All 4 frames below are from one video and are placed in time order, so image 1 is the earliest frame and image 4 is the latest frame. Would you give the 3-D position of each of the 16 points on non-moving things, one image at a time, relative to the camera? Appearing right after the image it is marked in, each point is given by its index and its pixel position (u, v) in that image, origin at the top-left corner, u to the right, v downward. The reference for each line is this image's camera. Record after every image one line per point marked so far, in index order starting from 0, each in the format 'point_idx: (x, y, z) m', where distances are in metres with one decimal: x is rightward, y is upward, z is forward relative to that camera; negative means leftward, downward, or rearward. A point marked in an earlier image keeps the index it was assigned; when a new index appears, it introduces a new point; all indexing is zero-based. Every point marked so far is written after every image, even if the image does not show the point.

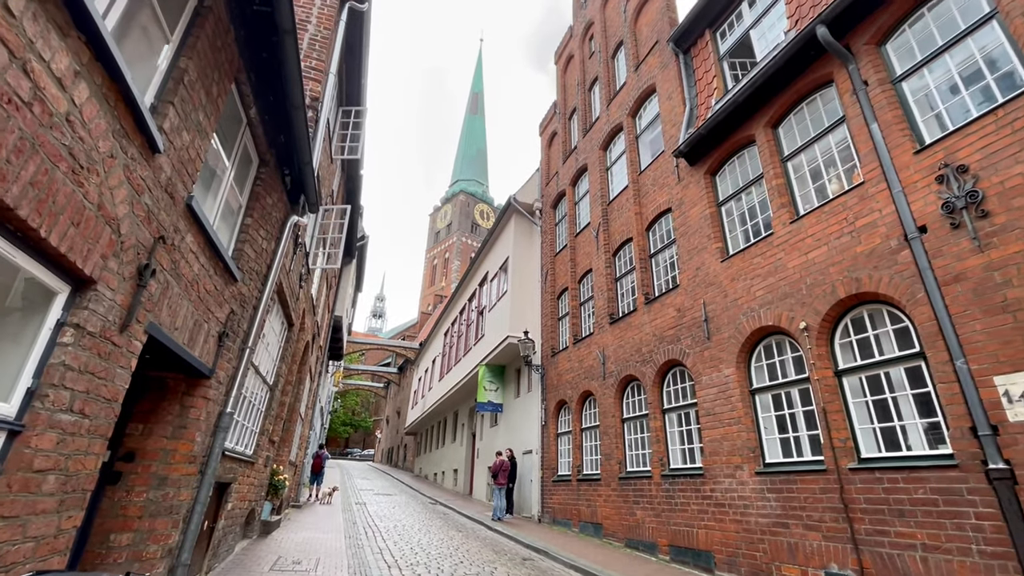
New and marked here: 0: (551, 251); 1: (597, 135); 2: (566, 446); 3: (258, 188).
0: (+1.3, +1.2, +15.7) m
1: (+2.5, +4.6, +14.1) m
2: (+1.4, -4.2, +12.7) m
3: (-2.9, +1.1, +5.4) m
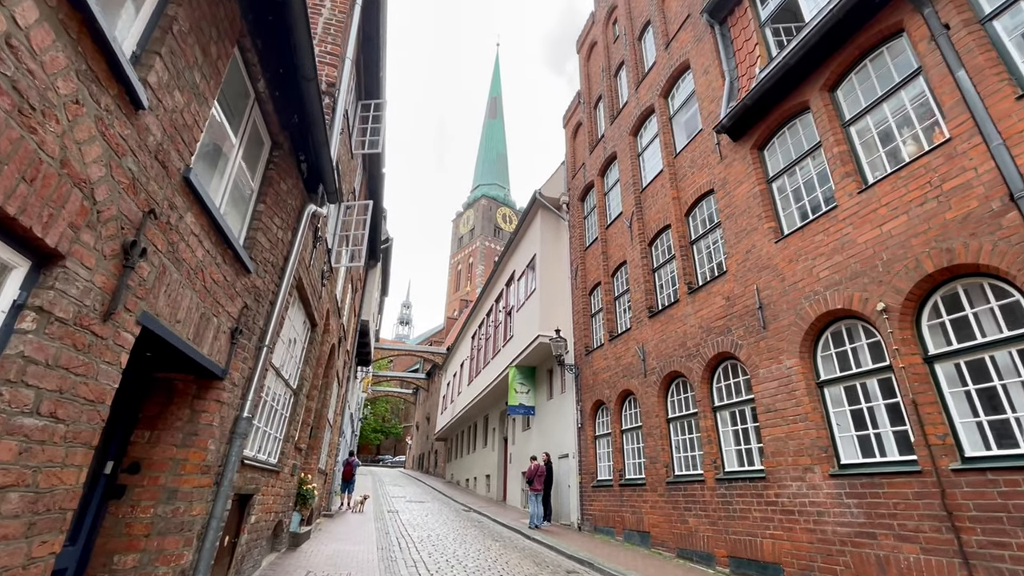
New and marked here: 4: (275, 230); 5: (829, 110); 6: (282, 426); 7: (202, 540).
0: (+2.2, +1.4, +15.1) m
1: (+3.2, +4.7, +13.4) m
2: (+2.4, -4.0, +12.0) m
3: (-2.5, +1.2, +5.0) m
4: (-2.5, +0.6, +5.1) m
5: (+4.7, +2.7, +7.1) m
6: (-3.3, -2.0, +6.8) m
7: (-2.7, -2.2, +4.2) m
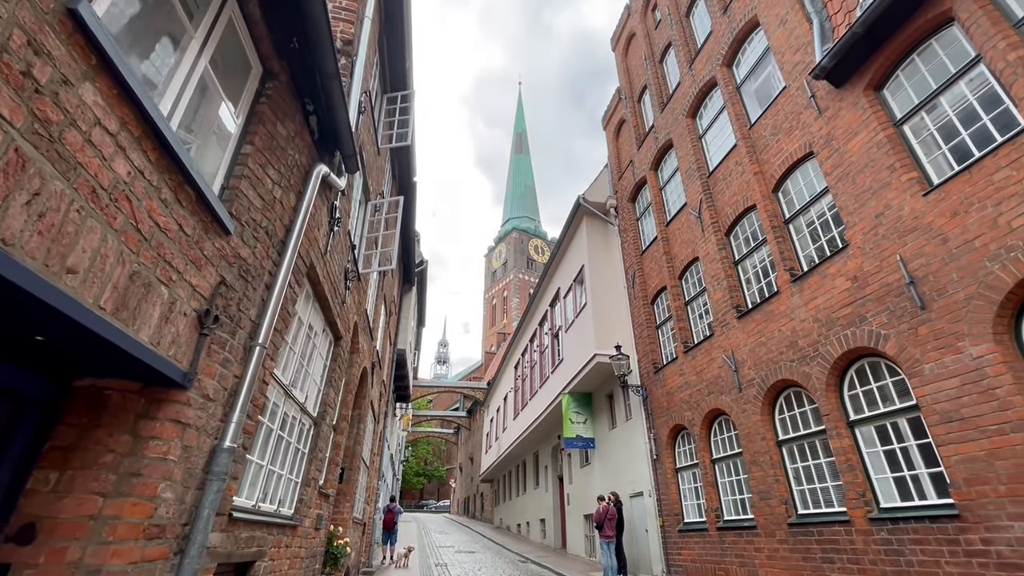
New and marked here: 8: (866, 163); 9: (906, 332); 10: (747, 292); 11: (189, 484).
0: (+3.5, +1.1, +13.4) m
1: (+4.2, +4.6, +11.9) m
2: (+3.7, -4.1, +9.9) m
3: (-1.9, +1.4, +3.6) m
4: (-1.9, +0.8, +3.7) m
5: (+5.4, +3.1, +5.4) m
6: (-2.4, -2.0, +5.3) m
7: (-2.0, -2.0, +2.6) m
8: (+4.9, +1.7, +6.6) m
9: (+4.8, -0.5, +5.8) m
10: (+4.5, -0.1, +9.1) m
11: (-2.0, -1.2, +2.9) m
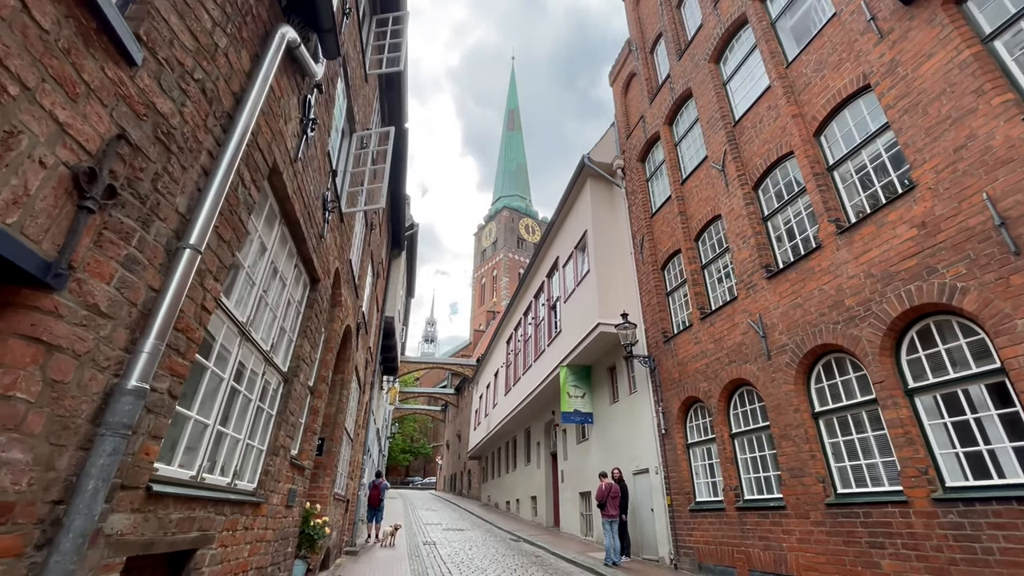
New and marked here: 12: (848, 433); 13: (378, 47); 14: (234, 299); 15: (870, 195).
0: (+3.5, +2.0, +12.4) m
1: (+4.3, +5.5, +10.8) m
2: (+3.7, -3.3, +9.1) m
3: (-1.7, +2.0, +2.5) m
4: (-1.6, +1.4, +2.6) m
5: (+5.6, +3.7, +4.4) m
6: (-2.2, -1.3, +4.3) m
7: (-1.8, -1.4, +1.6) m
8: (+5.1, +2.4, +5.6) m
9: (+5.0, +0.1, +4.9) m
10: (+4.6, +0.7, +8.1) m
11: (-1.8, -0.6, +1.9) m
12: (+4.5, -1.9, +6.4) m
13: (-2.2, +4.0, +7.9) m
14: (-1.9, -0.1, +3.4) m
15: (+5.0, +1.3, +6.6) m
